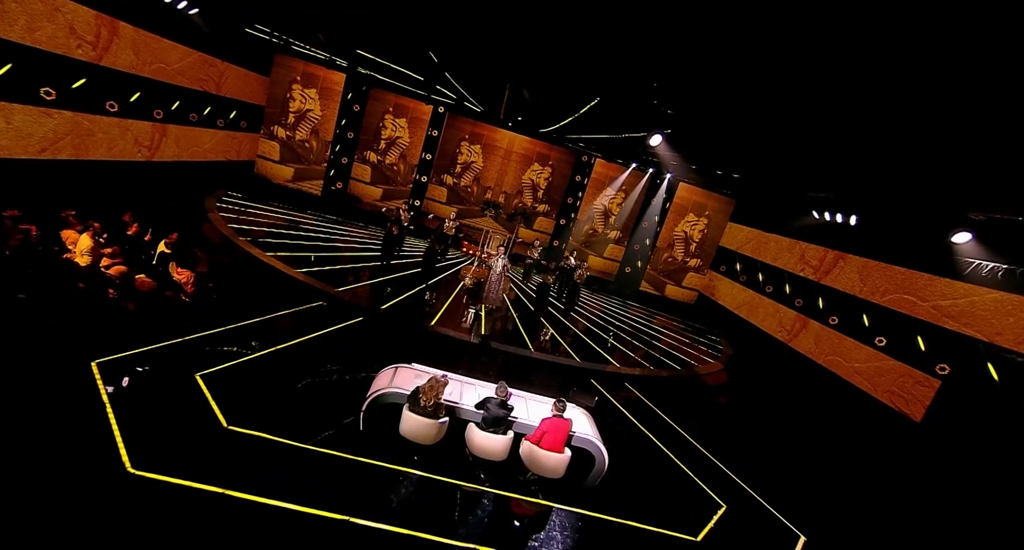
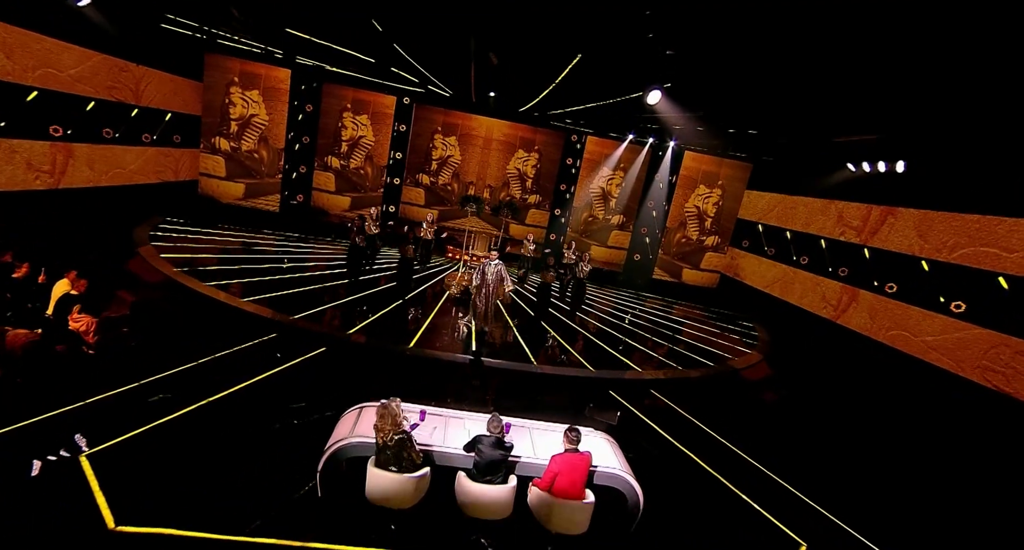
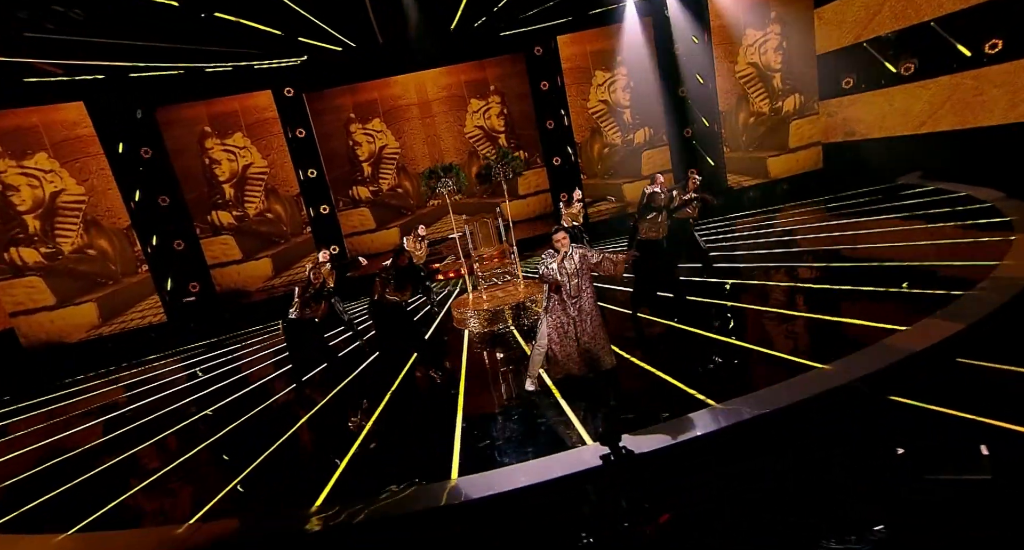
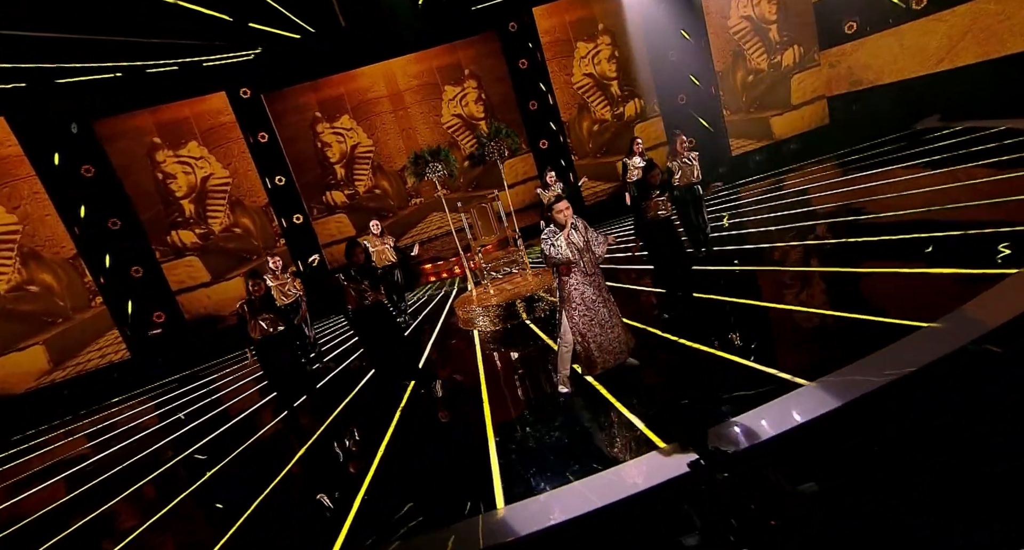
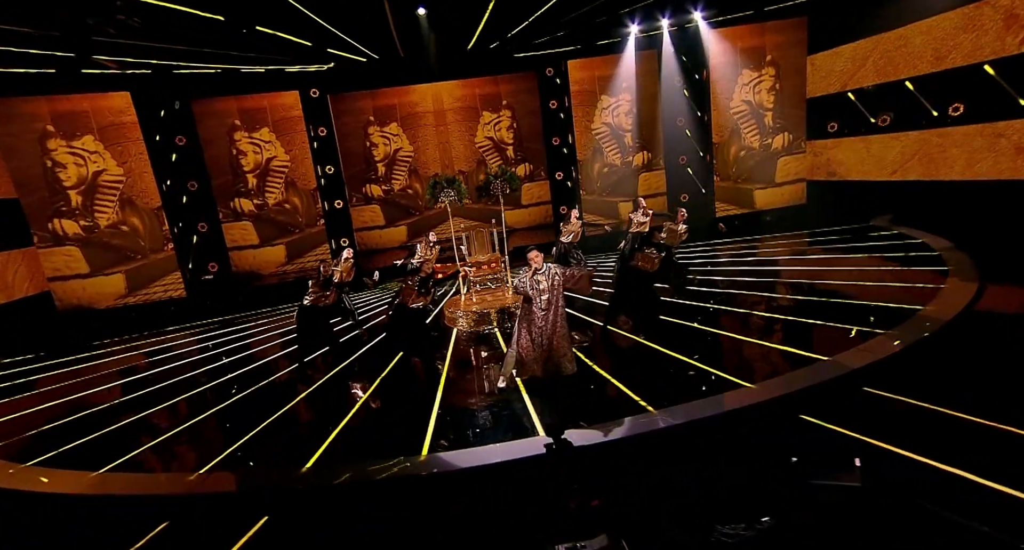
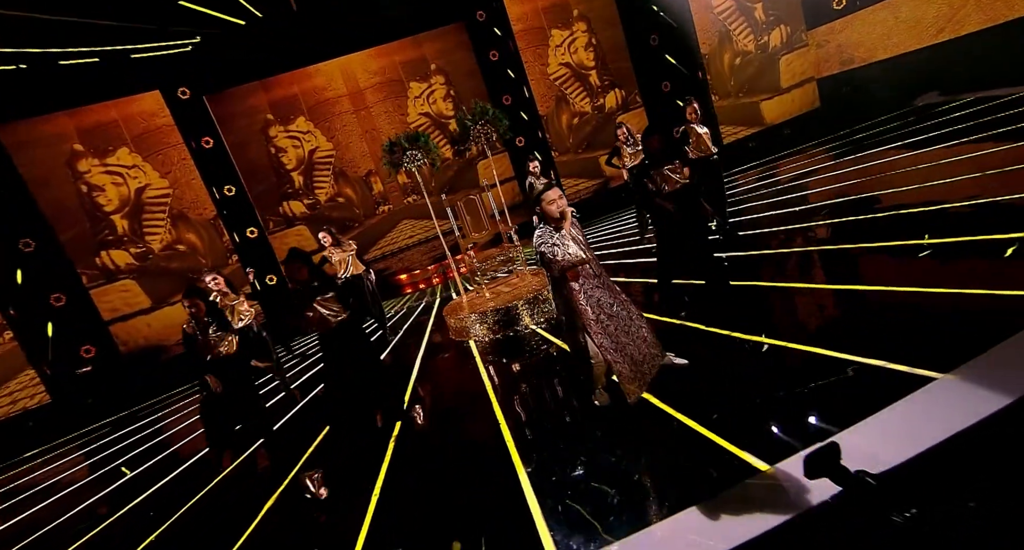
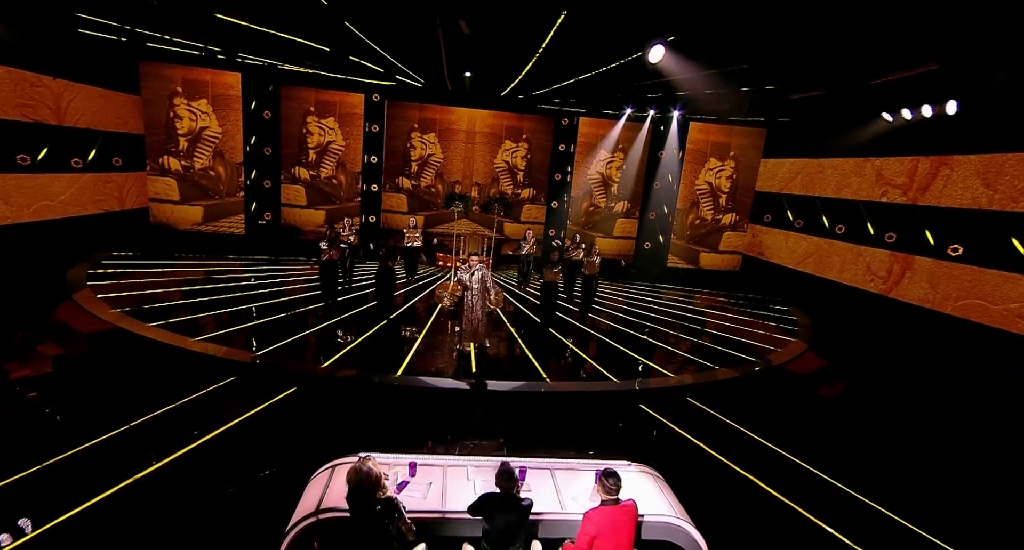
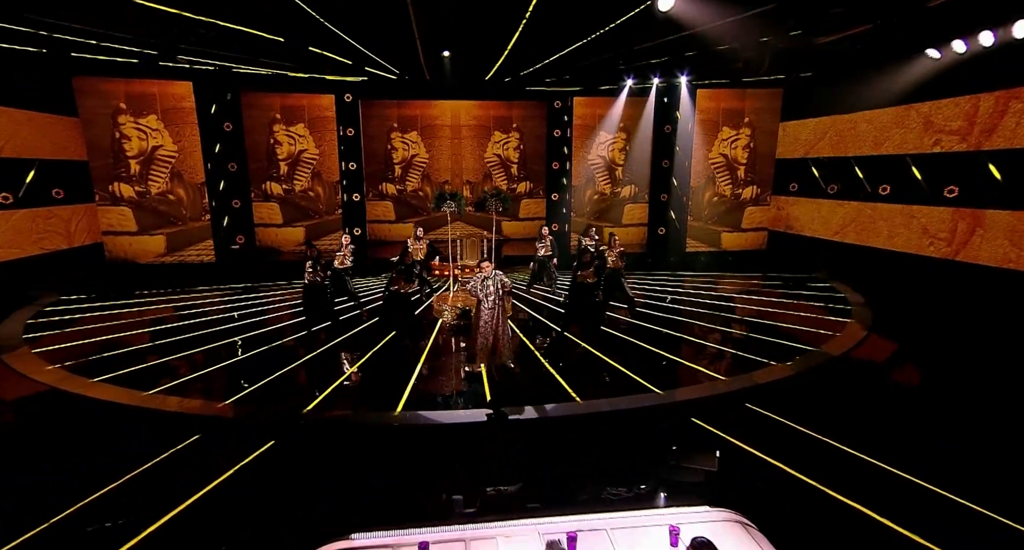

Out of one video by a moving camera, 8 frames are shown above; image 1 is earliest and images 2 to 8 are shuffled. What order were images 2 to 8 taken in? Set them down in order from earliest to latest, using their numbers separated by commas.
2, 7, 8, 5, 3, 4, 6
